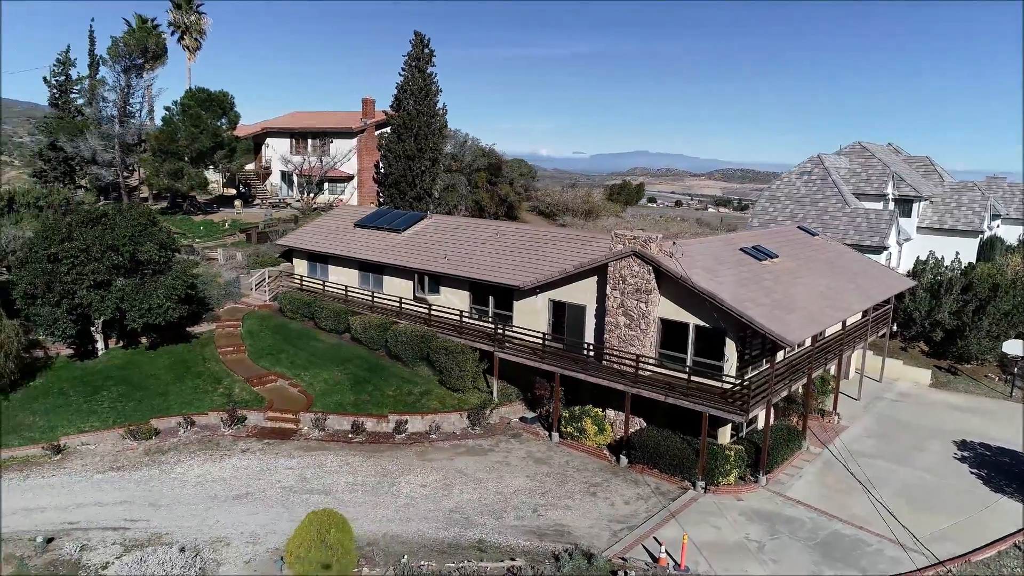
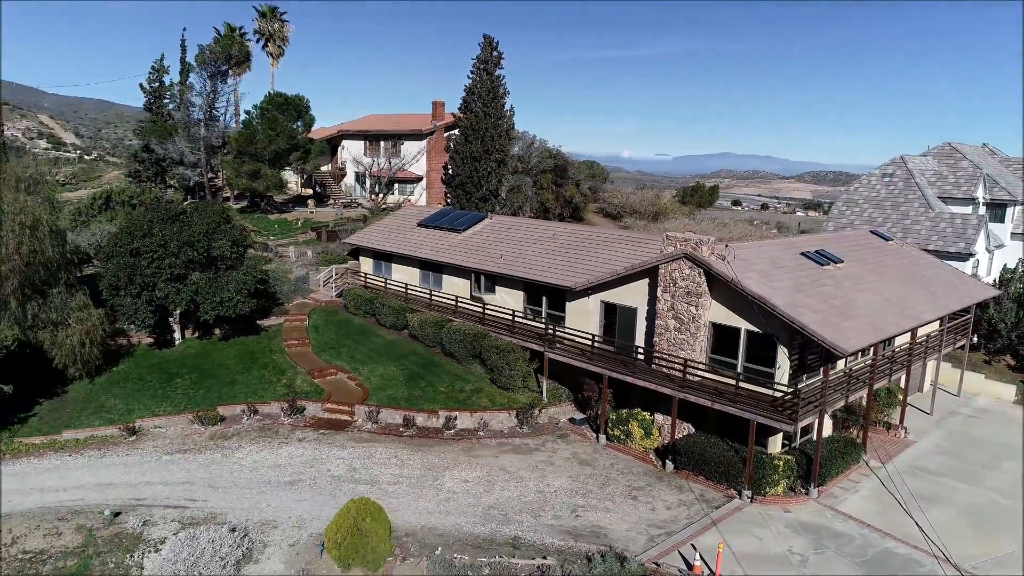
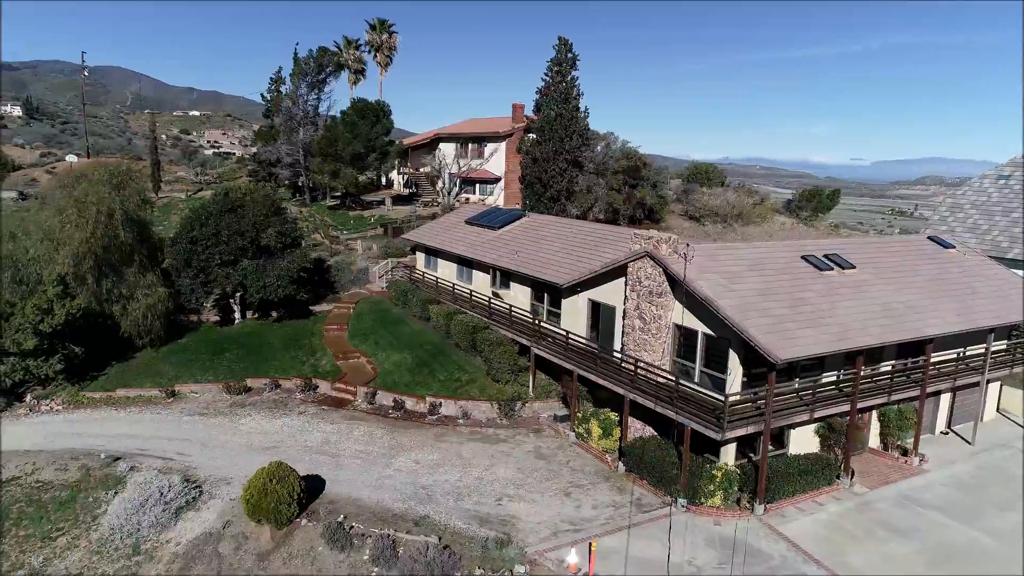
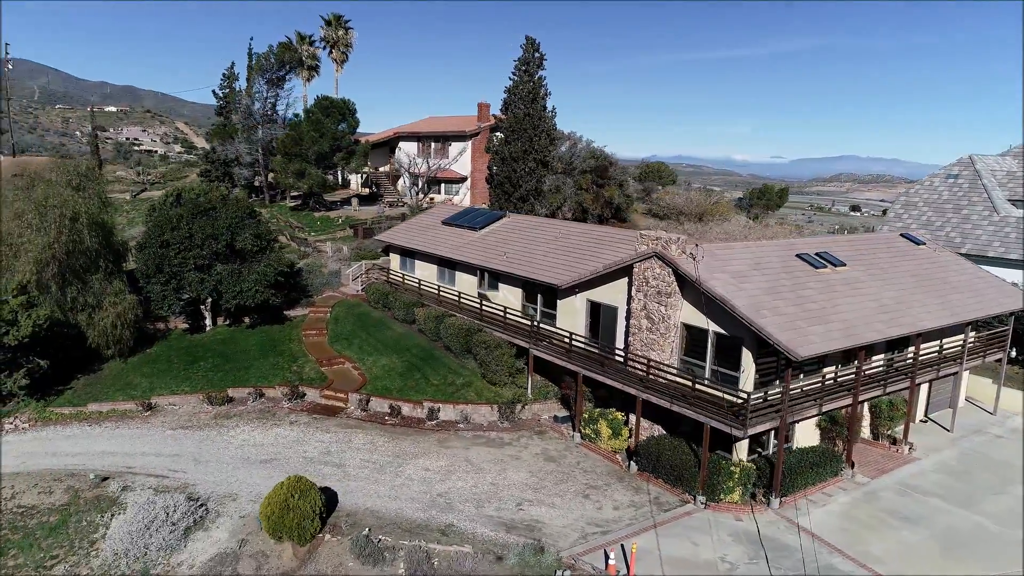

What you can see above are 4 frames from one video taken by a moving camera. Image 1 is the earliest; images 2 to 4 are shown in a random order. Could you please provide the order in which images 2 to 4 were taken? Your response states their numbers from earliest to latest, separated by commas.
2, 4, 3
